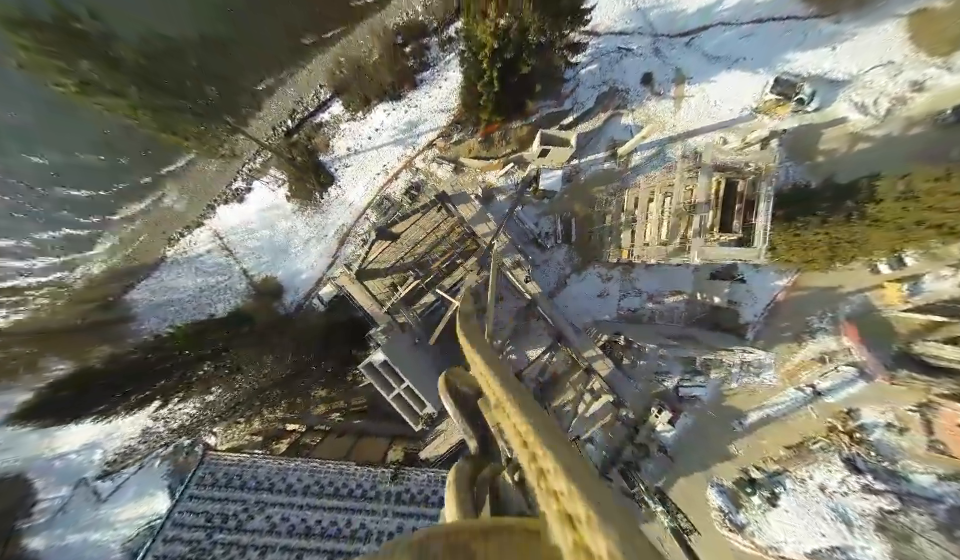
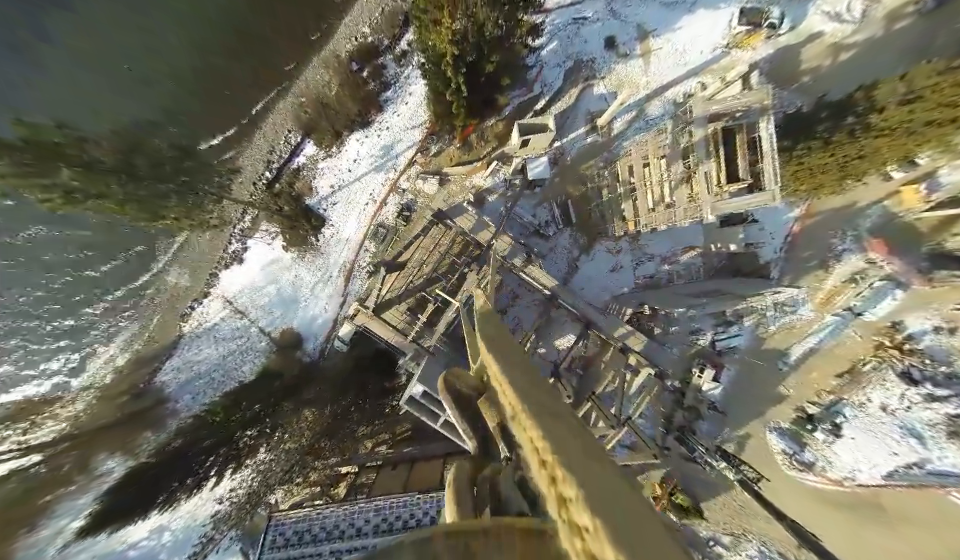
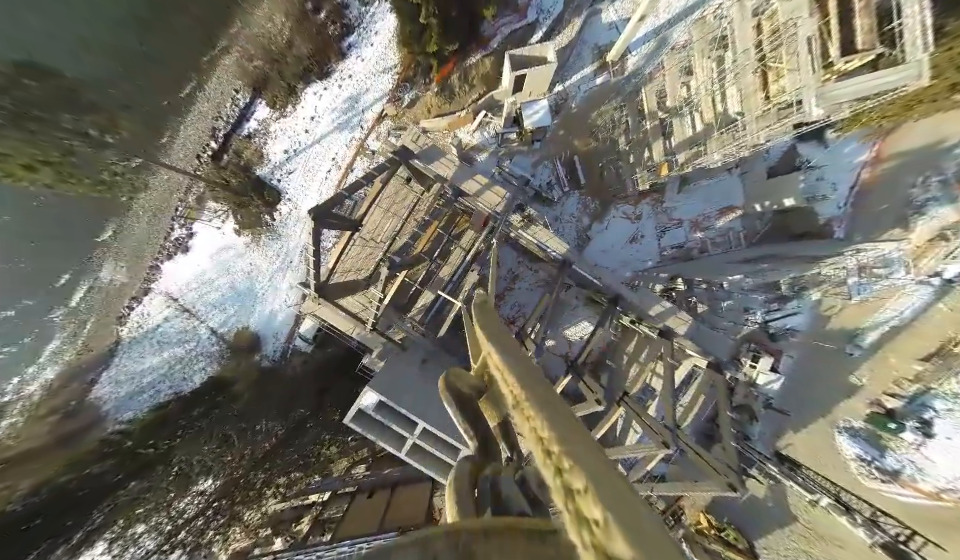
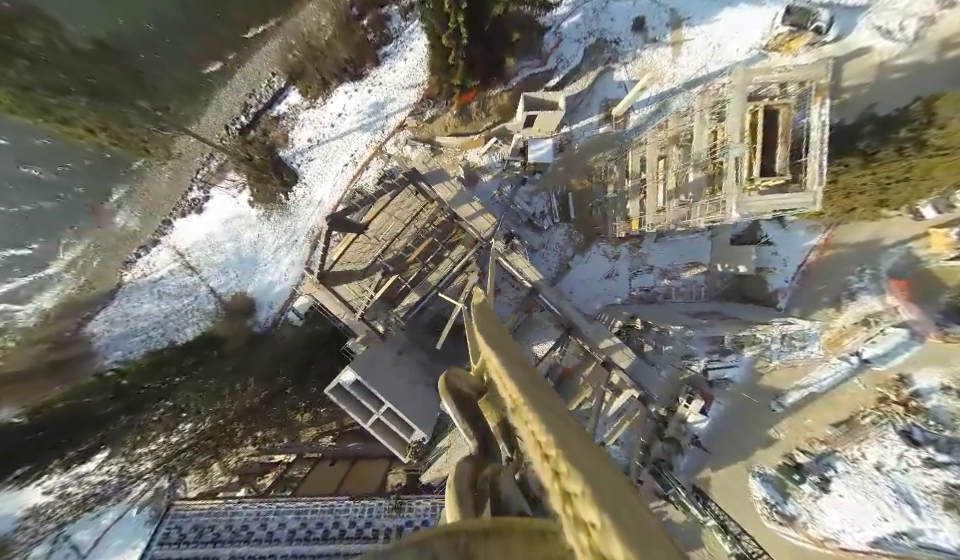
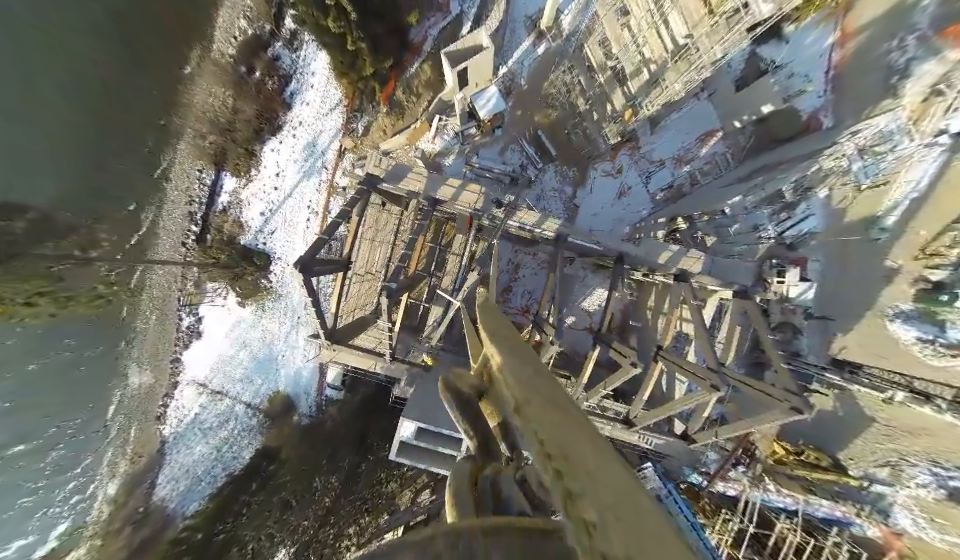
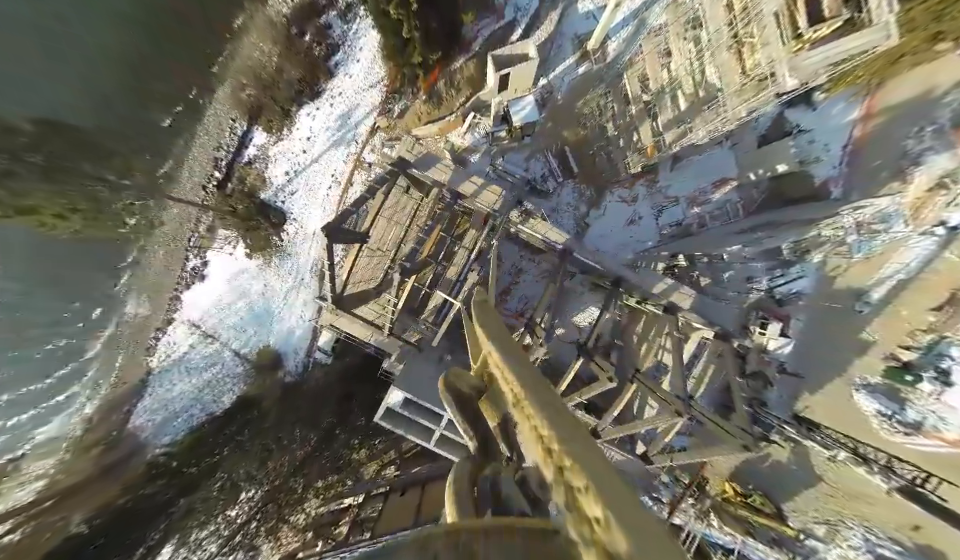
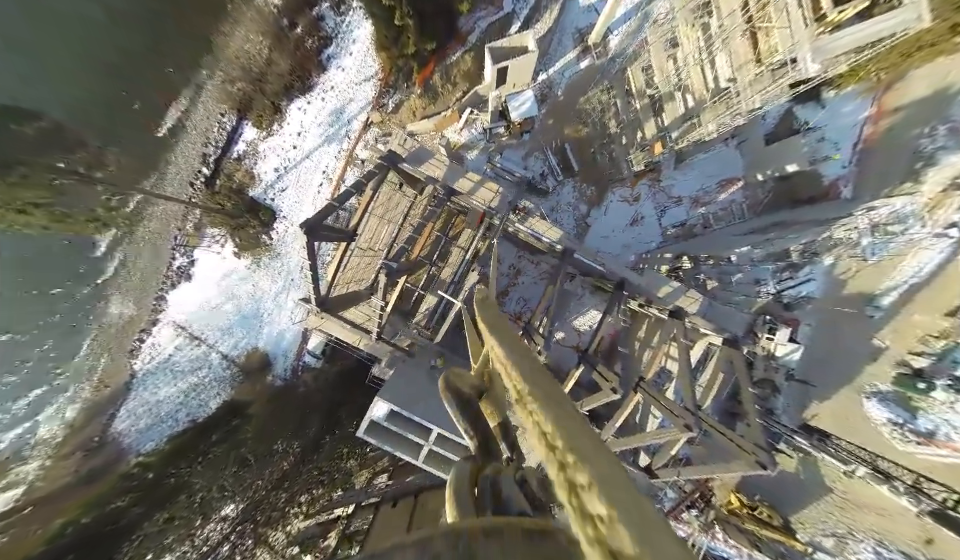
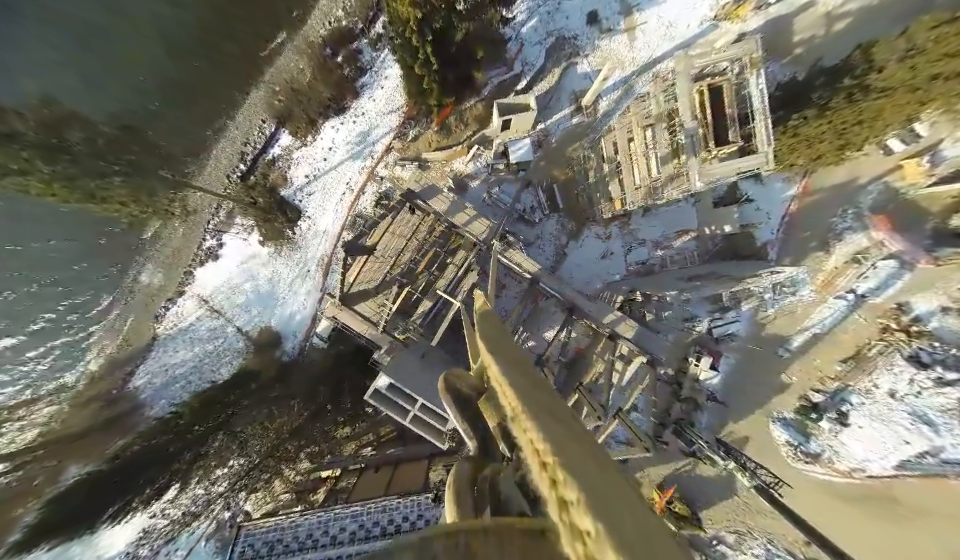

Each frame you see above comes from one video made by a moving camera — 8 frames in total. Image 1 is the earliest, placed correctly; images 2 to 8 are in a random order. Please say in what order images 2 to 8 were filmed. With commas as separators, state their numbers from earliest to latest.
2, 8, 4, 6, 3, 5, 7
